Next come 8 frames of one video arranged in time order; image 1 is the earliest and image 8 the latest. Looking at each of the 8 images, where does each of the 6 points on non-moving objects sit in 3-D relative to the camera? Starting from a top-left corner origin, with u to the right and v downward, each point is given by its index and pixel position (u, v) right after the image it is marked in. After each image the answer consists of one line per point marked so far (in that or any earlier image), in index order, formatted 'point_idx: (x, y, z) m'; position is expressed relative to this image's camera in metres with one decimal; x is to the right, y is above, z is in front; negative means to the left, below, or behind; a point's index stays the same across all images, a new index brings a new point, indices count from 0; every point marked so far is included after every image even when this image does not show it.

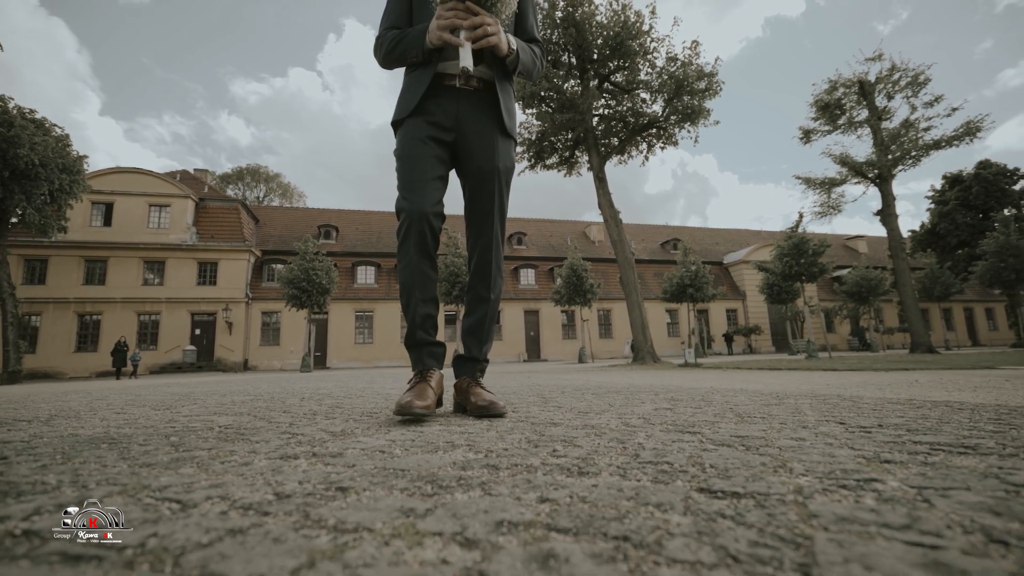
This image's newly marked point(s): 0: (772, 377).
0: (+4.7, -1.5, +8.2) m
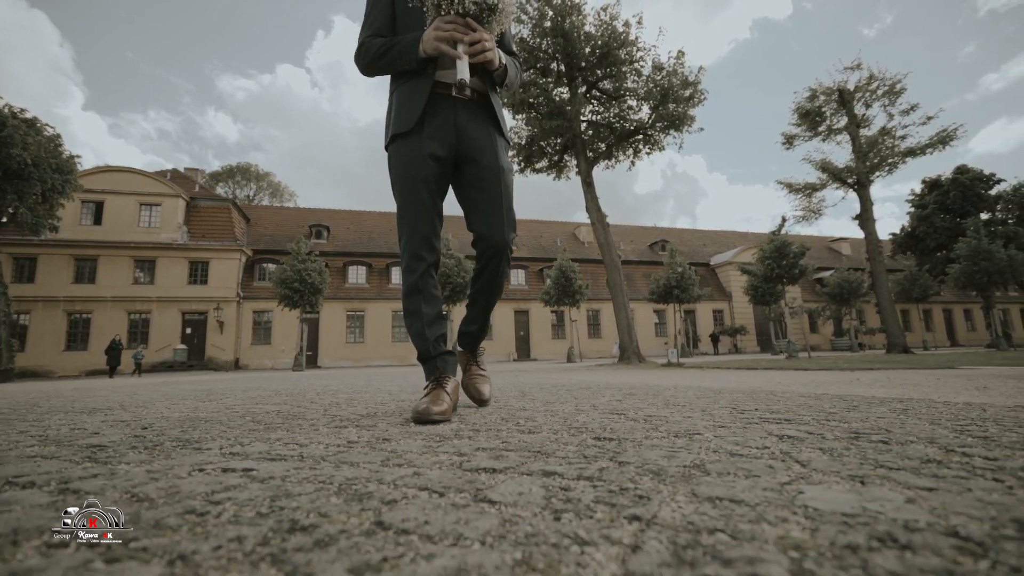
0: (+4.5, -1.6, +8.7) m
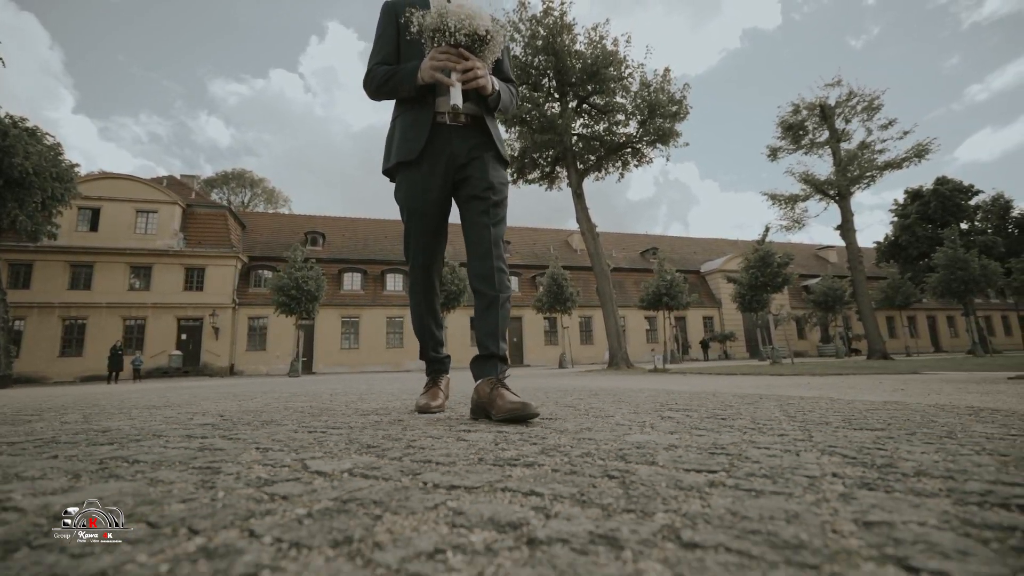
0: (+4.3, -1.8, +9.3) m
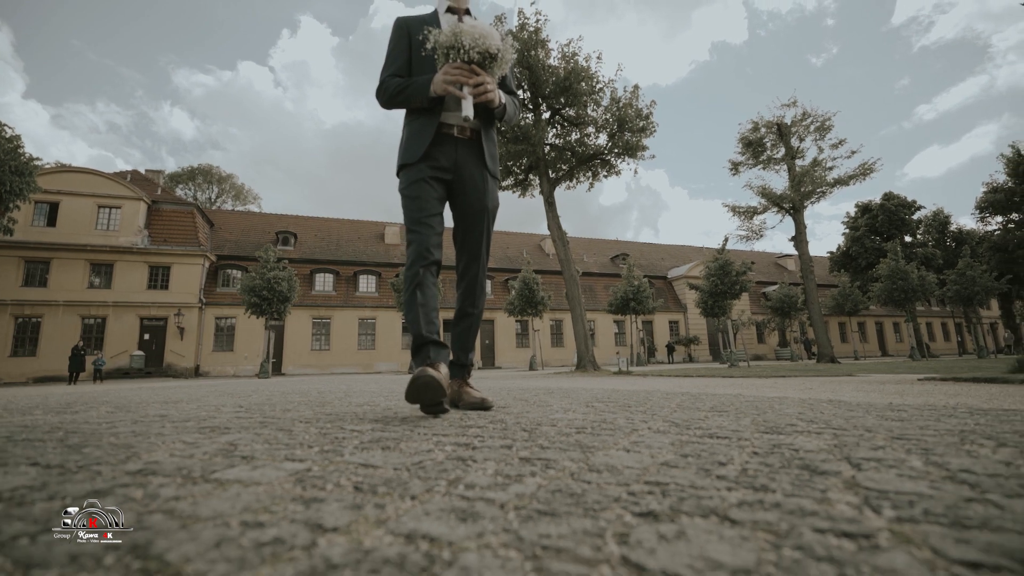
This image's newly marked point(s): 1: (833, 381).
0: (+3.7, -2.0, +10.0) m
1: (+4.8, -1.4, +6.9) m
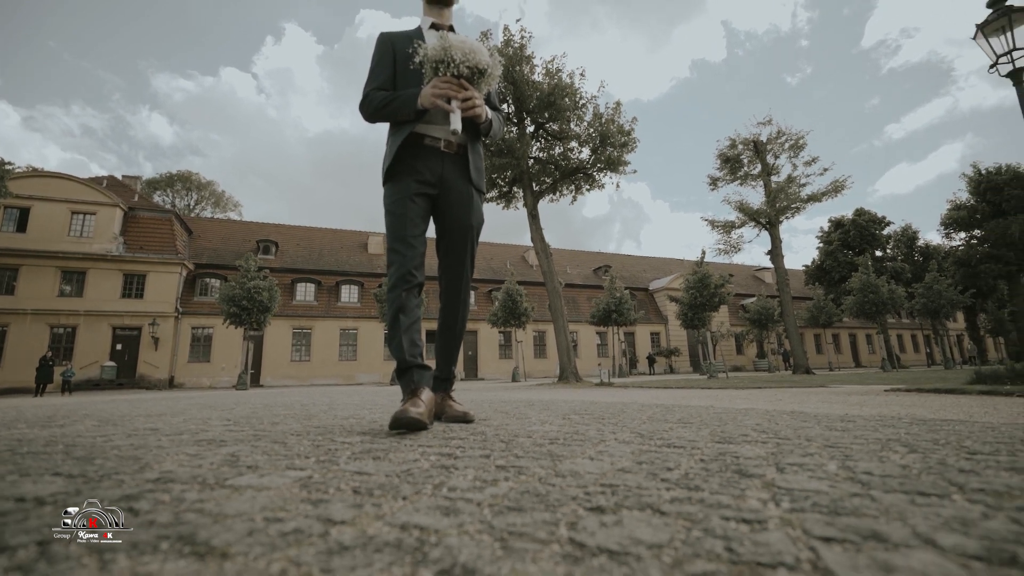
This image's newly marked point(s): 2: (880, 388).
0: (+3.3, -2.3, +10.2) m
1: (+4.5, -1.6, +7.1) m
2: (+7.0, -1.9, +8.7) m
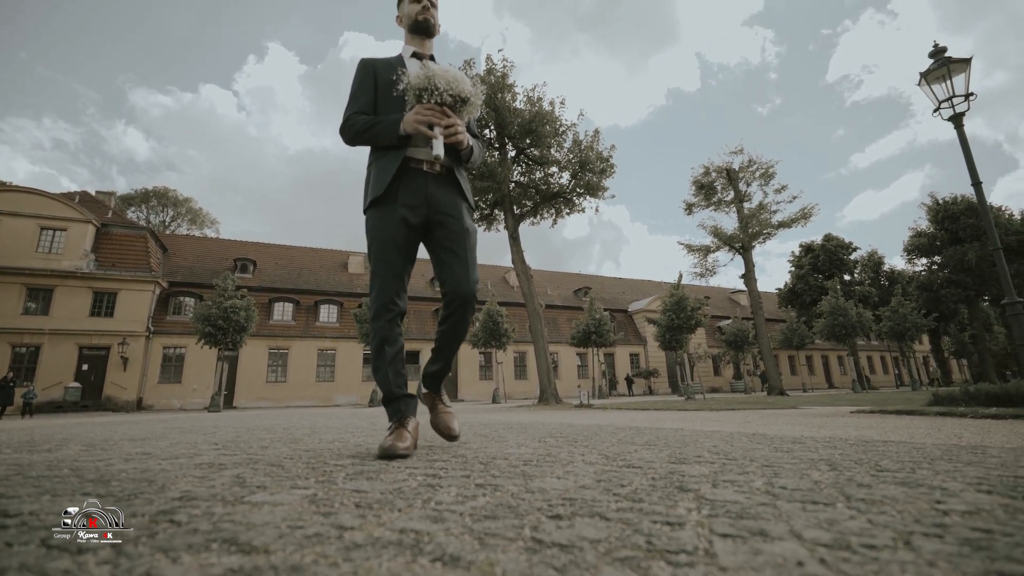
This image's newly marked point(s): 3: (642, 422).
0: (+2.9, -2.8, +10.4) m
1: (+4.2, -2.0, +7.4) m
2: (+6.6, -2.4, +9.1) m
3: (+1.7, -1.8, +6.2) m
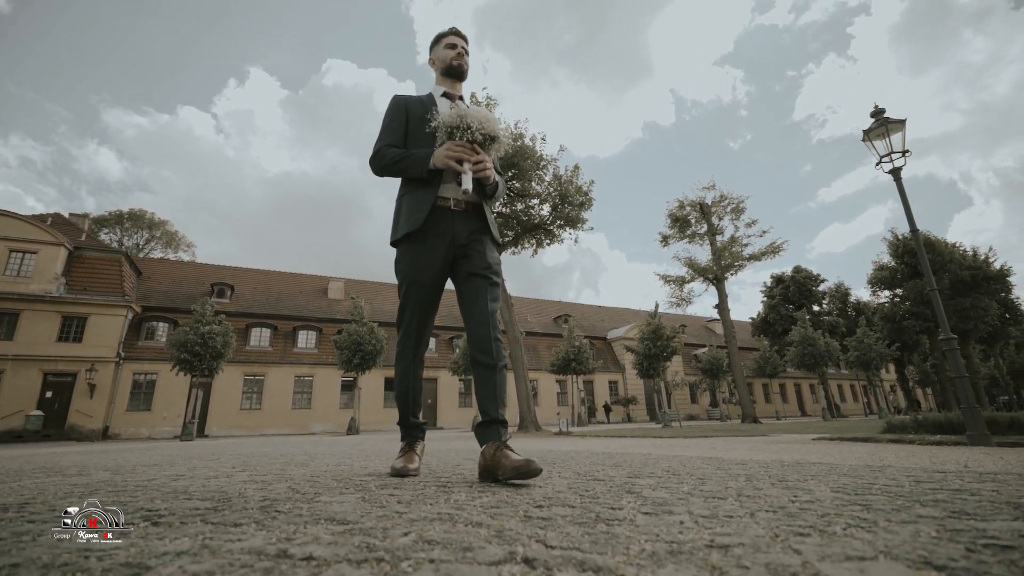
0: (+2.4, -3.5, +10.7) m
1: (+3.9, -2.6, +7.8) m
2: (+6.2, -3.1, +9.6) m
3: (+1.5, -2.3, +6.5) m
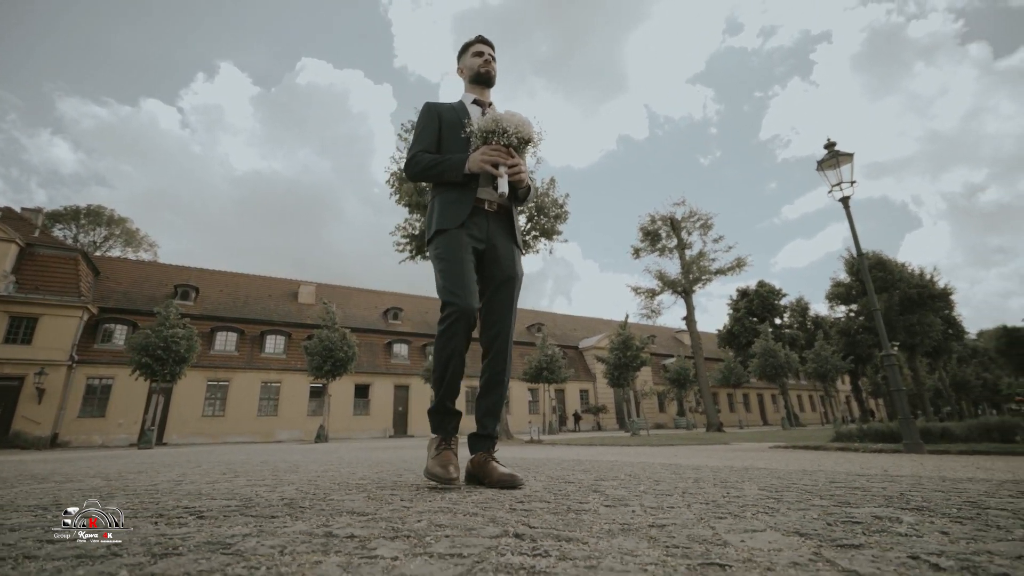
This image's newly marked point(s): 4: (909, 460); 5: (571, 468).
0: (+1.8, -3.8, +11.0) m
1: (+3.4, -2.9, +8.2) m
2: (+5.6, -3.5, +10.1) m
3: (+1.1, -2.5, +6.8) m
4: (+3.8, -1.7, +4.4) m
5: (+0.5, -1.4, +3.6) m
